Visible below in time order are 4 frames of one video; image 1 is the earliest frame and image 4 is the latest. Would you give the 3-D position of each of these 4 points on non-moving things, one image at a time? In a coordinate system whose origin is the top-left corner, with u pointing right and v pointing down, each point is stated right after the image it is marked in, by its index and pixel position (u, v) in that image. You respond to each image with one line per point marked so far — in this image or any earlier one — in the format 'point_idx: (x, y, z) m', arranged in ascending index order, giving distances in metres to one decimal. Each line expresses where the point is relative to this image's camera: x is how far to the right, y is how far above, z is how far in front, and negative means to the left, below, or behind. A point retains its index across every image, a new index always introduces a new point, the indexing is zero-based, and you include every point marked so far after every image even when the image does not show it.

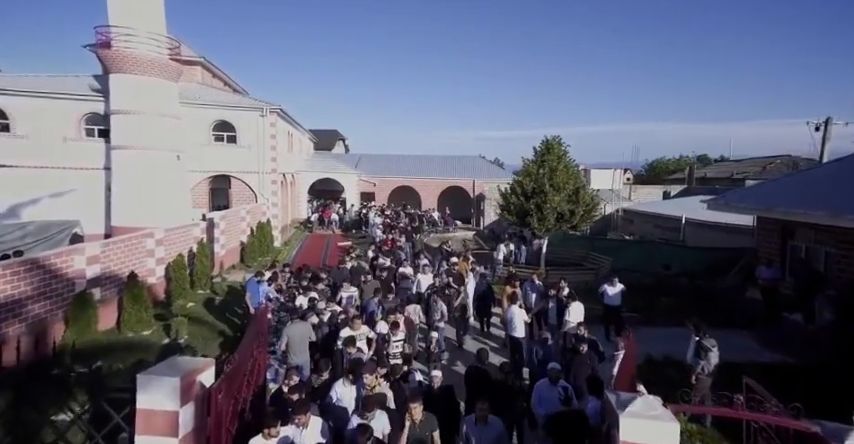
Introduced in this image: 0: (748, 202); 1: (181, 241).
0: (+9.9, +0.6, +13.3) m
1: (-7.6, -0.6, +13.3) m
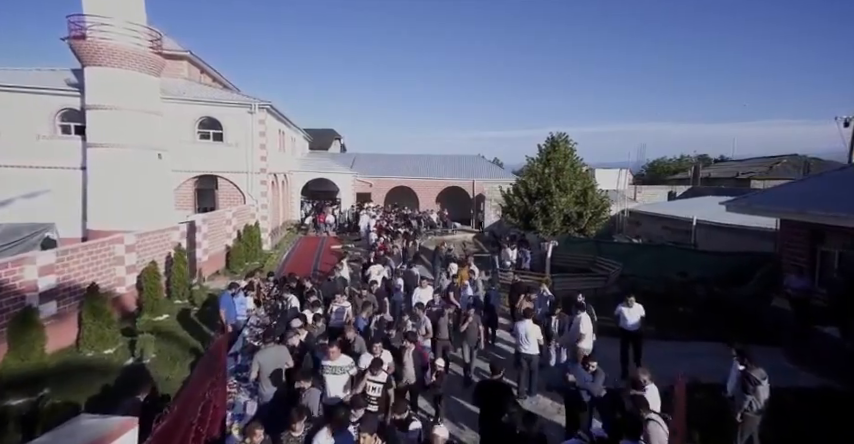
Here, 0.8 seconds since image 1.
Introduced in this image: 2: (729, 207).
0: (+9.8, +0.5, +12.2) m
1: (-7.7, -0.7, +12.3) m
2: (+9.6, +0.5, +13.6) m
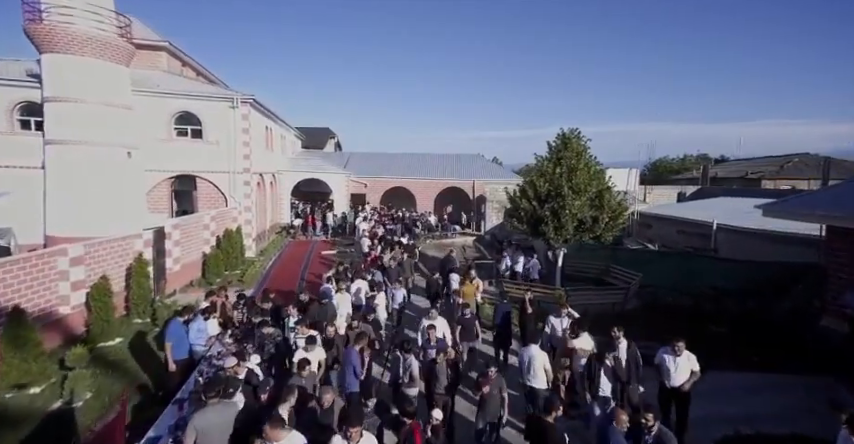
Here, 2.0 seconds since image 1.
0: (+9.7, +0.3, +10.7) m
1: (-7.8, -0.9, +10.6) m
2: (+9.5, +0.3, +12.0) m
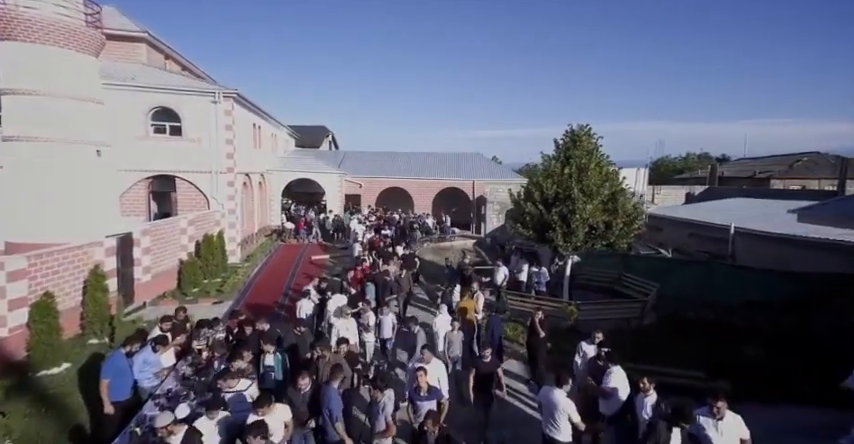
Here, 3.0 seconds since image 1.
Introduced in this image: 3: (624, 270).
0: (+9.6, +0.2, +9.4) m
1: (-7.9, -1.0, +9.4) m
2: (+9.4, +0.2, +10.8) m
3: (+6.7, -1.6, +14.5) m
